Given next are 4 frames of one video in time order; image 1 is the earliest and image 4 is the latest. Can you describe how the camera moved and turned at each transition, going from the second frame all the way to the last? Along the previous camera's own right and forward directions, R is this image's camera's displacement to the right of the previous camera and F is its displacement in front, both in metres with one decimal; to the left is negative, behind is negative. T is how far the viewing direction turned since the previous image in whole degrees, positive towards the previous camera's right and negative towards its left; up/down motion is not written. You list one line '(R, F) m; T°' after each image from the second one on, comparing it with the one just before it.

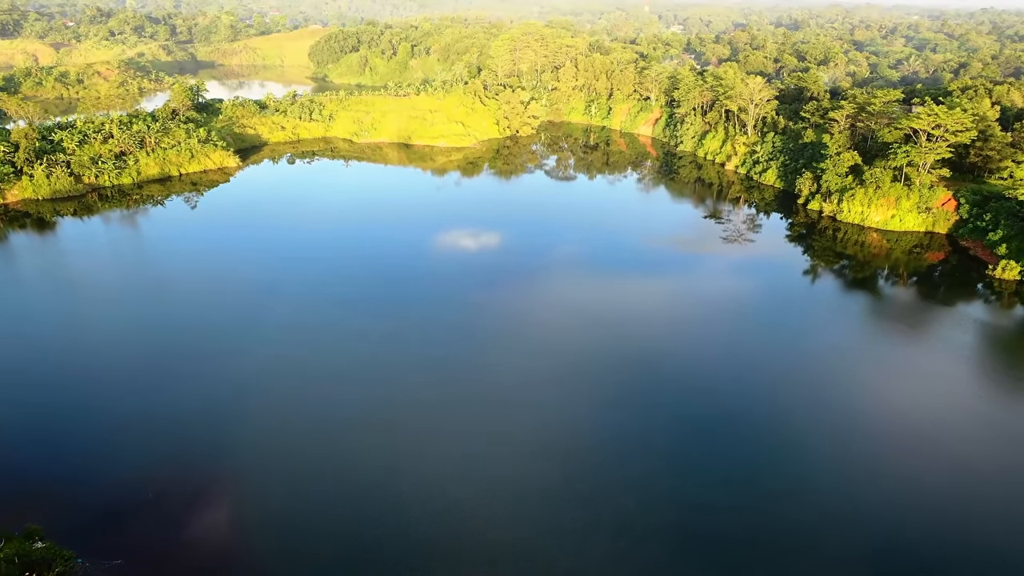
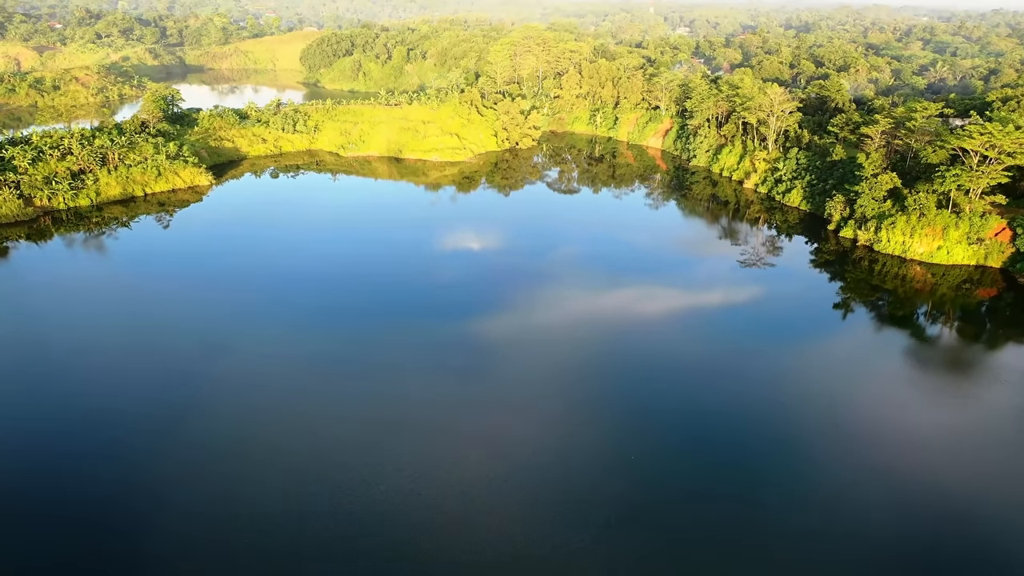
(+0.2, +3.1) m; 0°
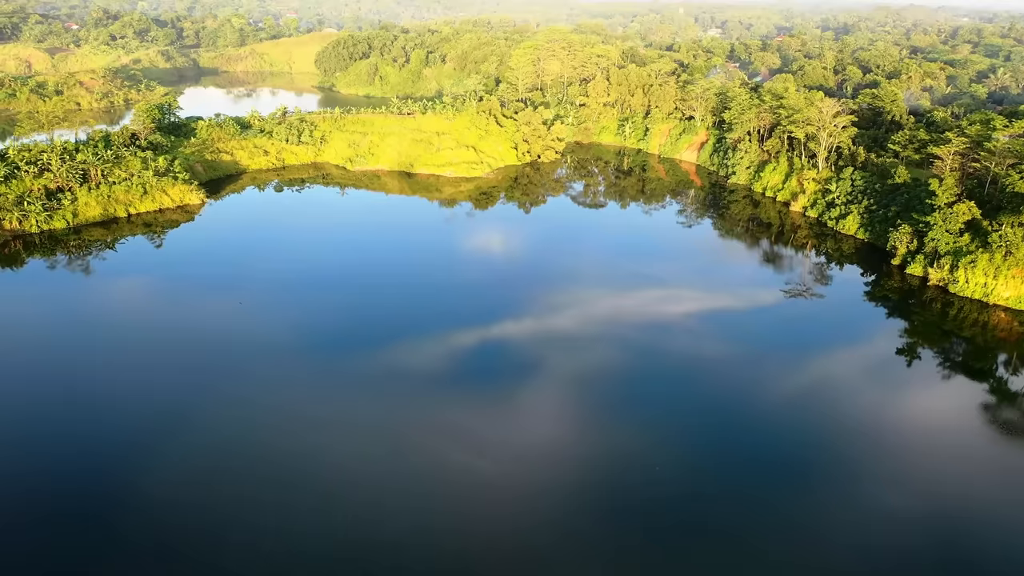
(+0.1, +3.2) m; -2°
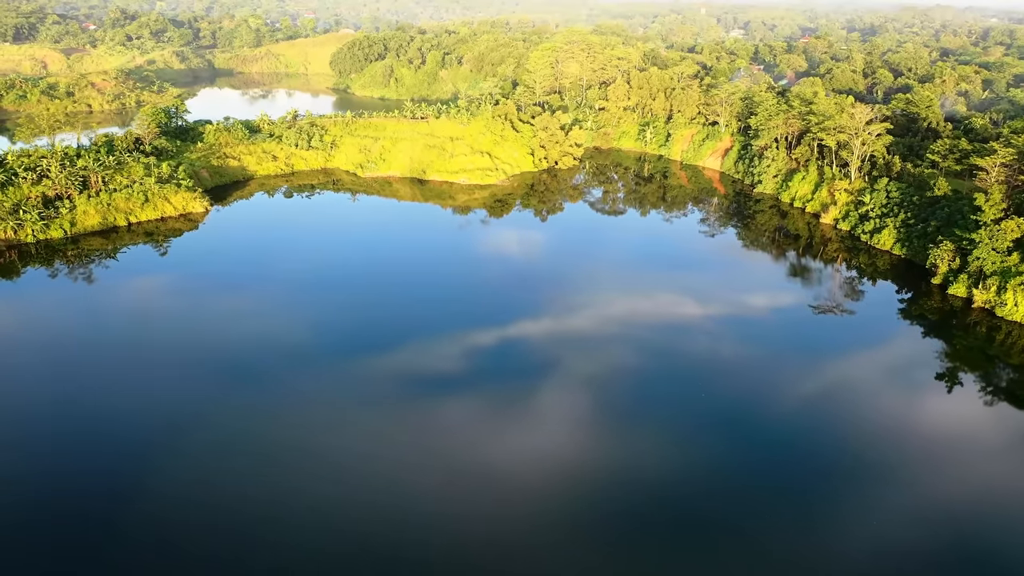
(0.0, +1.4) m; -1°
